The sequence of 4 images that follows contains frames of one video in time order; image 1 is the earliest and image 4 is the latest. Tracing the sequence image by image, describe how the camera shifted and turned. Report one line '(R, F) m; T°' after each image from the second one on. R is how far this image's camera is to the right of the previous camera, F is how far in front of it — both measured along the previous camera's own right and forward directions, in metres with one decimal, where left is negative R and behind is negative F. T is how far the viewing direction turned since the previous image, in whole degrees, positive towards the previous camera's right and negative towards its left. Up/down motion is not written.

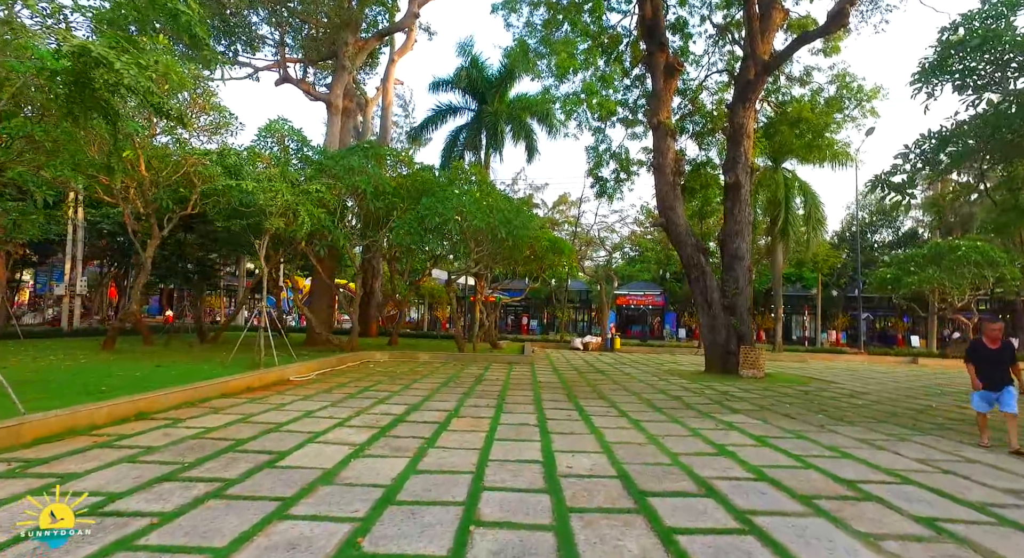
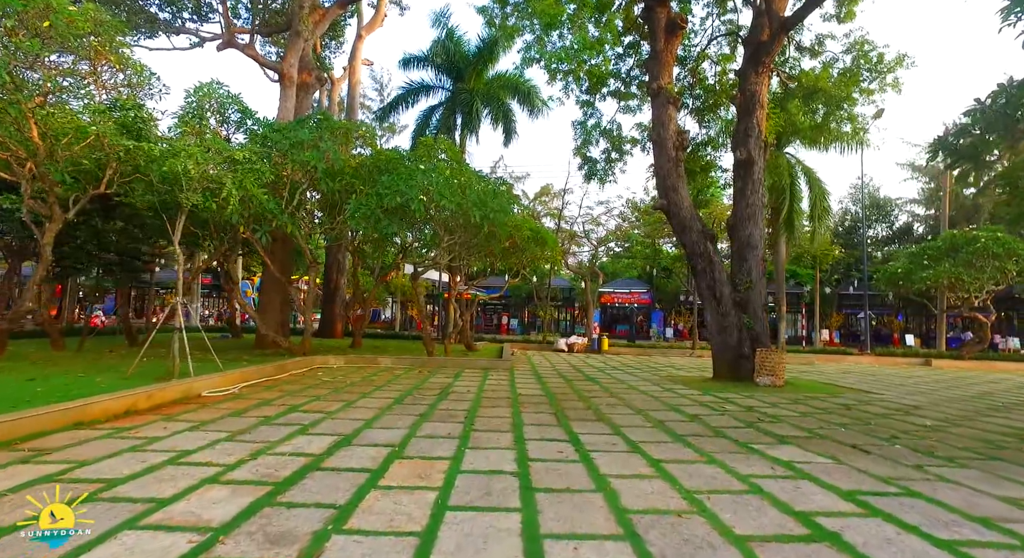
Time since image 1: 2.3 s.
(+0.1, +1.5) m; +2°
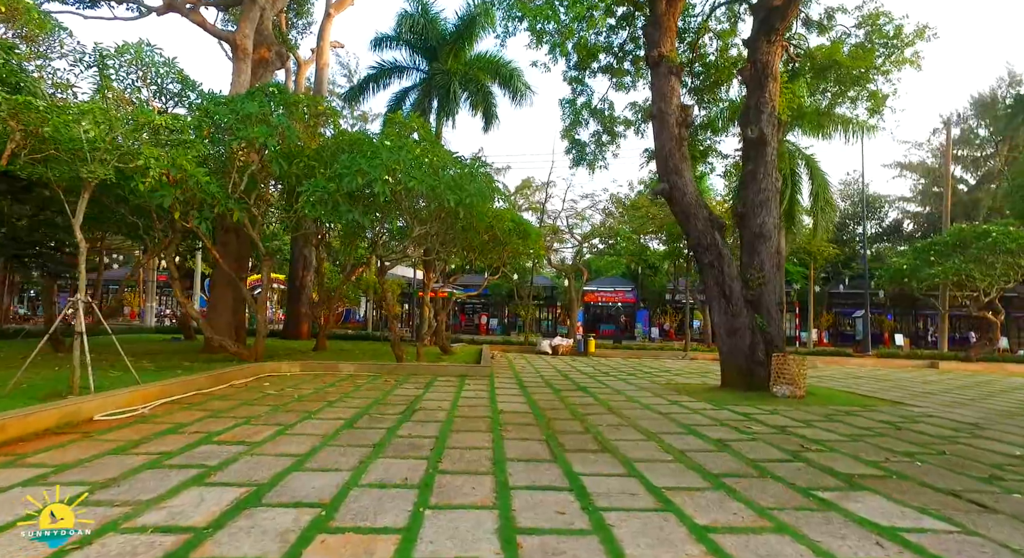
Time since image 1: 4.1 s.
(0.0, +1.1) m; +2°
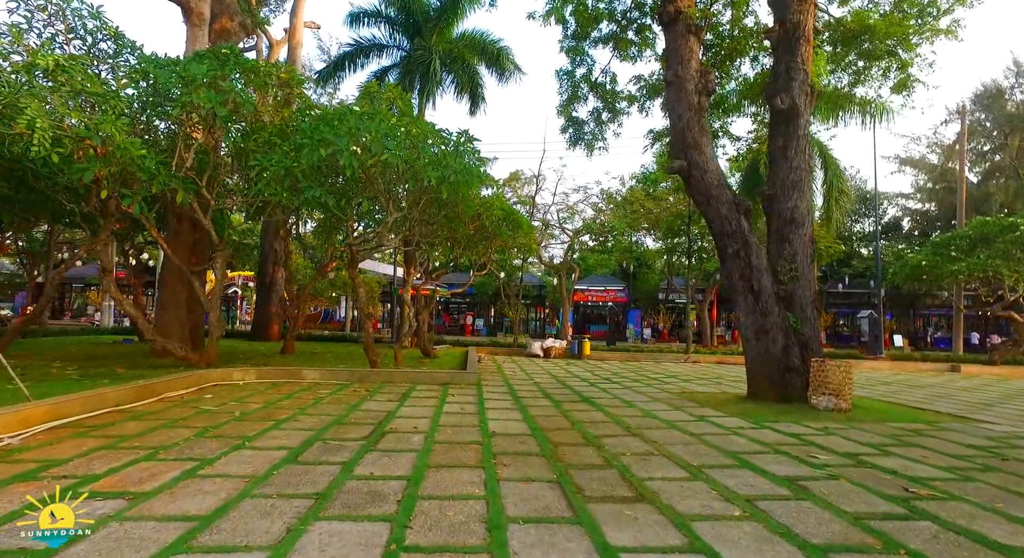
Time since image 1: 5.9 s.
(-0.1, +1.1) m; +2°
